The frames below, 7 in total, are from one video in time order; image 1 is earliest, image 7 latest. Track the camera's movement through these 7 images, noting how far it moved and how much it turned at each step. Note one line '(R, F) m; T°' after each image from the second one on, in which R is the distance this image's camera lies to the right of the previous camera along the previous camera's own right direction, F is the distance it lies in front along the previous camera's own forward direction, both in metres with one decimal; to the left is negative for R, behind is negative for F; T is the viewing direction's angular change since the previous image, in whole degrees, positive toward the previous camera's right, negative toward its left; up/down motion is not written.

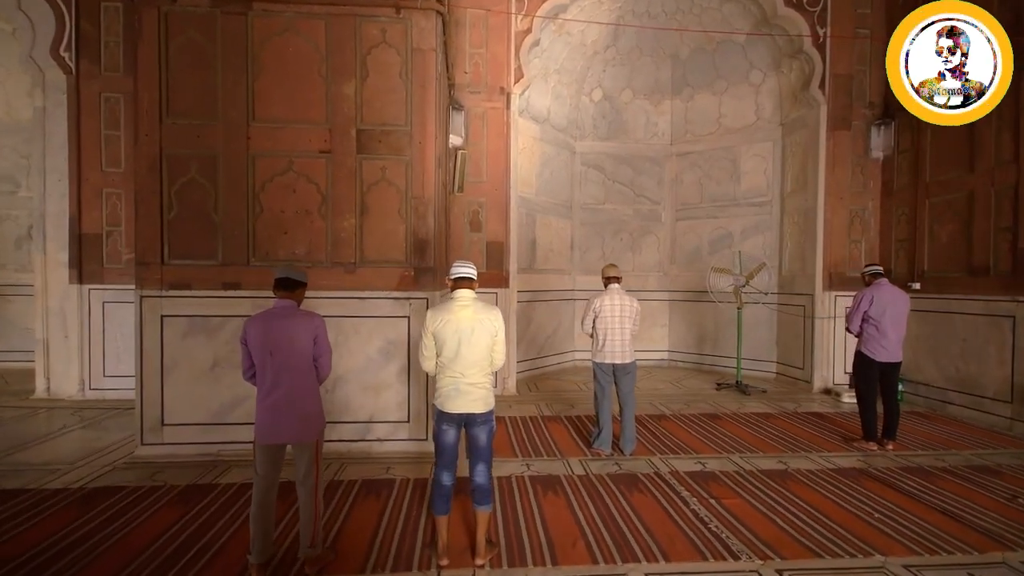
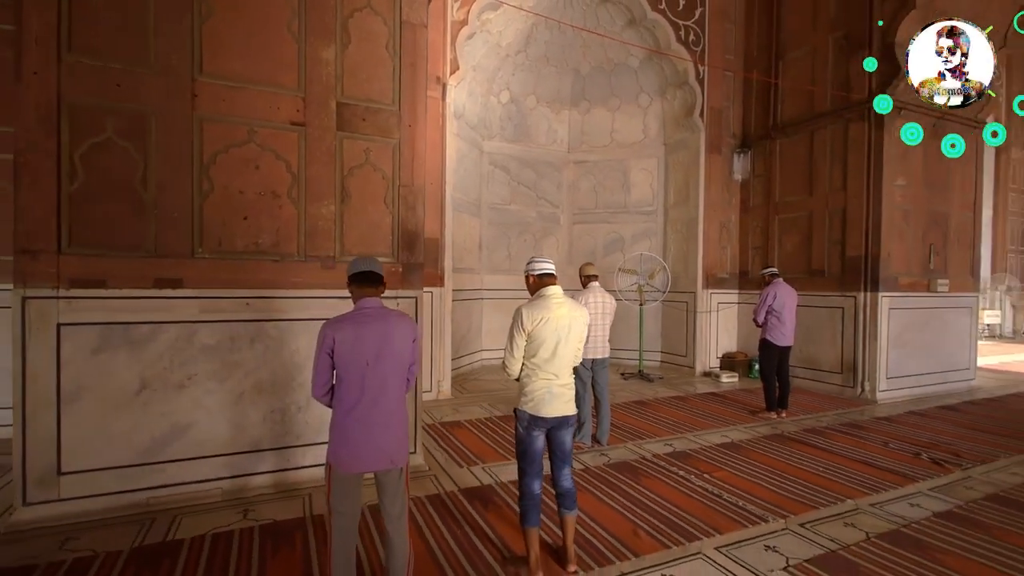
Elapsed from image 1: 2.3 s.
(-1.2, +0.3) m; +20°
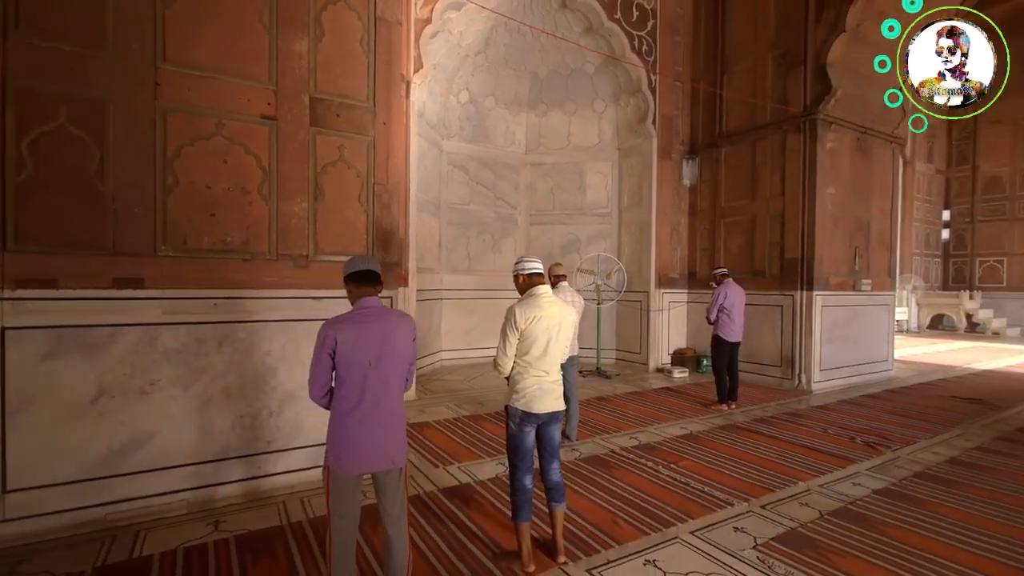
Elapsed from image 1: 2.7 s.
(-0.2, 0.0) m; +6°
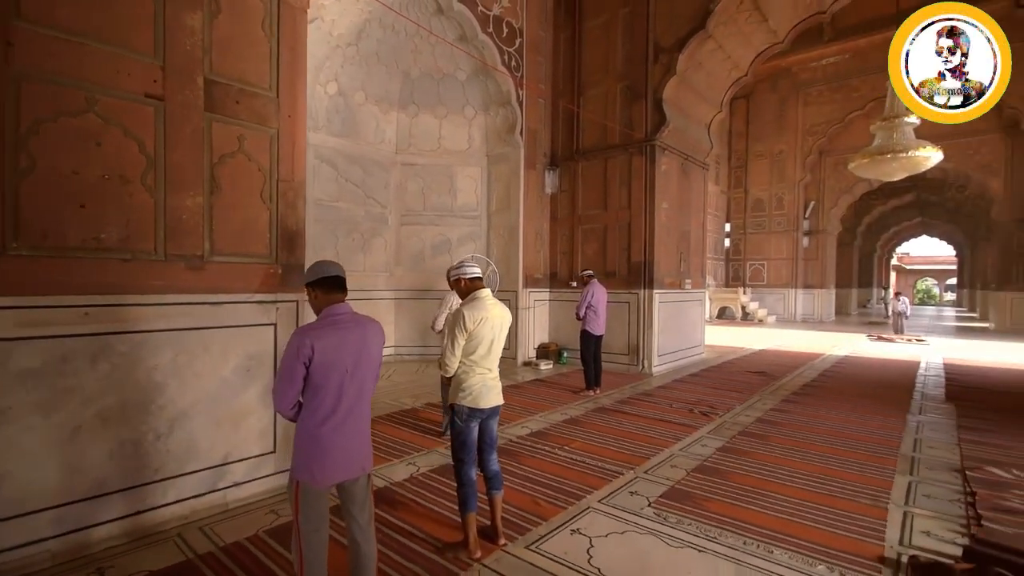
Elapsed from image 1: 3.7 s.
(-0.5, -0.1) m; +18°
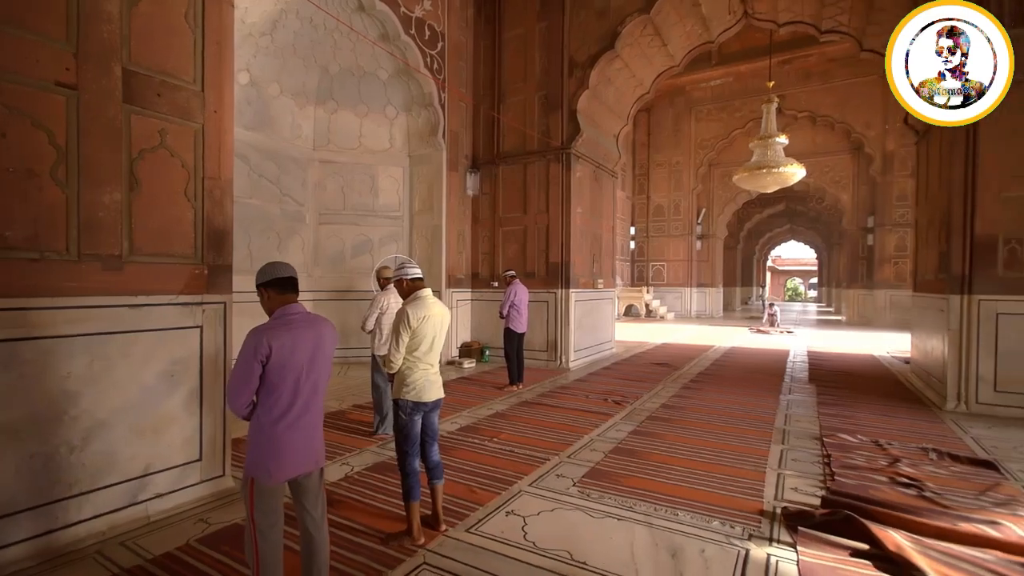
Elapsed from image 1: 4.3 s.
(-0.1, -0.2) m; +10°
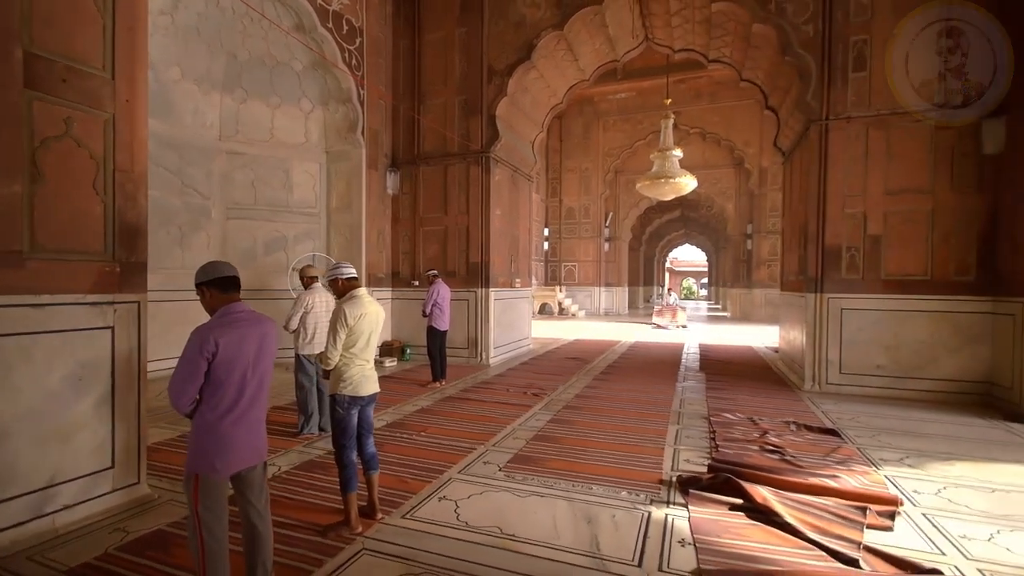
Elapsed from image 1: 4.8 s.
(-0.1, -0.2) m; +10°
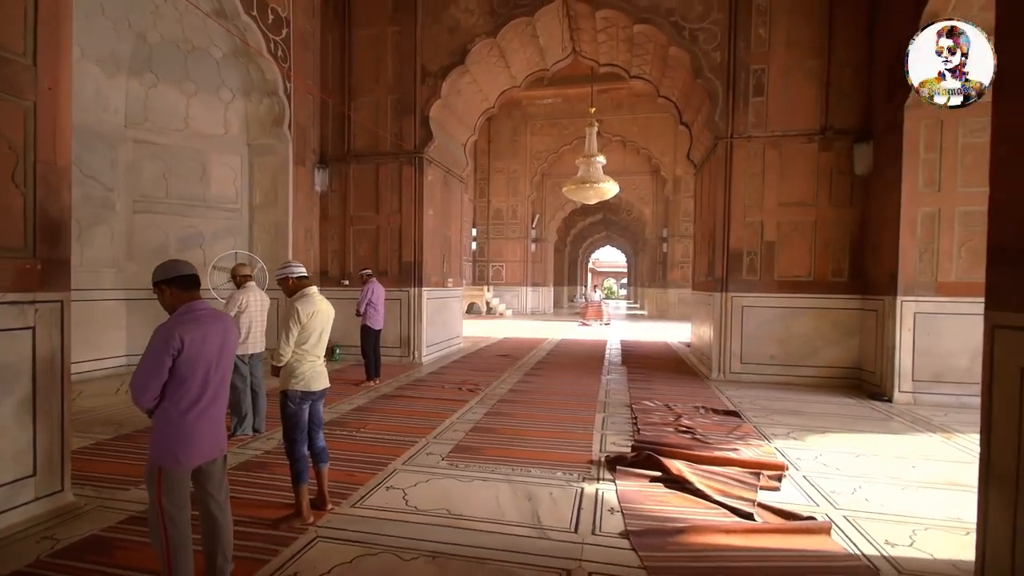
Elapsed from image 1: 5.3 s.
(-0.1, -0.2) m; +9°
